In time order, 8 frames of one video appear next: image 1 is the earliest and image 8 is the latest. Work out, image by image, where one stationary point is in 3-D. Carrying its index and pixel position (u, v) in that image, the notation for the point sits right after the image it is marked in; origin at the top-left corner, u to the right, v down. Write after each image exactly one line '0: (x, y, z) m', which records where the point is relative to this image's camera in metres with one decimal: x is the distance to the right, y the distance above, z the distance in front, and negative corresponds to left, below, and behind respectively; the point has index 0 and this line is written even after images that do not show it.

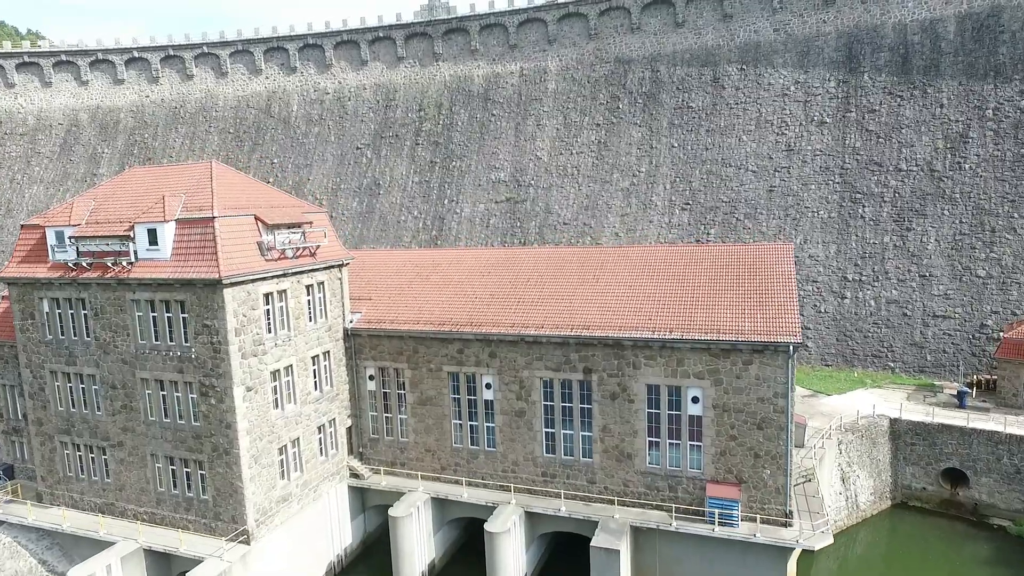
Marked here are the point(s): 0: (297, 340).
0: (-4.3, -1.0, +12.2) m
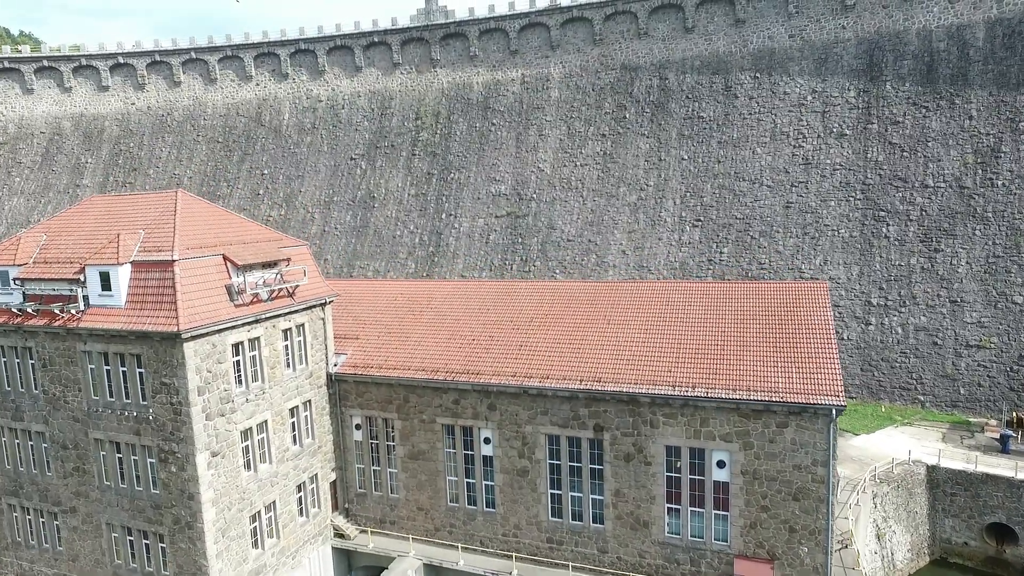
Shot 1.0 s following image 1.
0: (-4.2, -1.8, +10.8) m
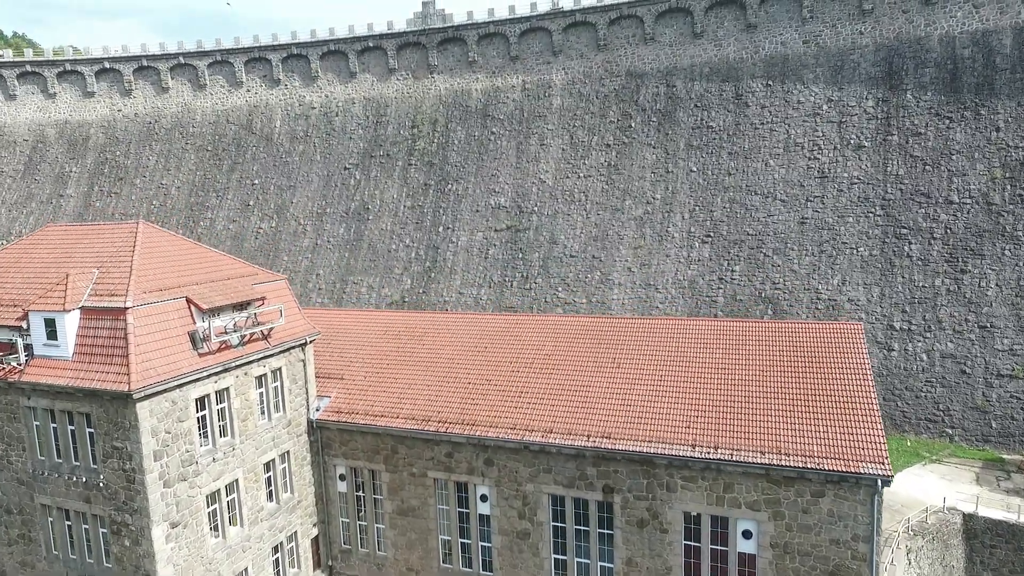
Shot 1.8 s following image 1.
0: (-4.2, -2.5, +9.7) m
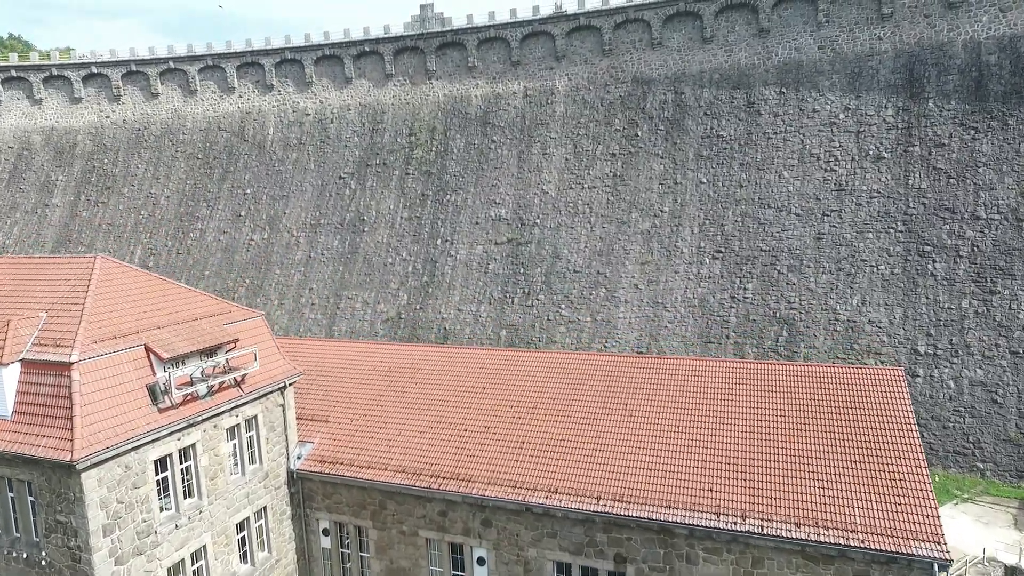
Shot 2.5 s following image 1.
0: (-4.2, -3.1, +8.7) m
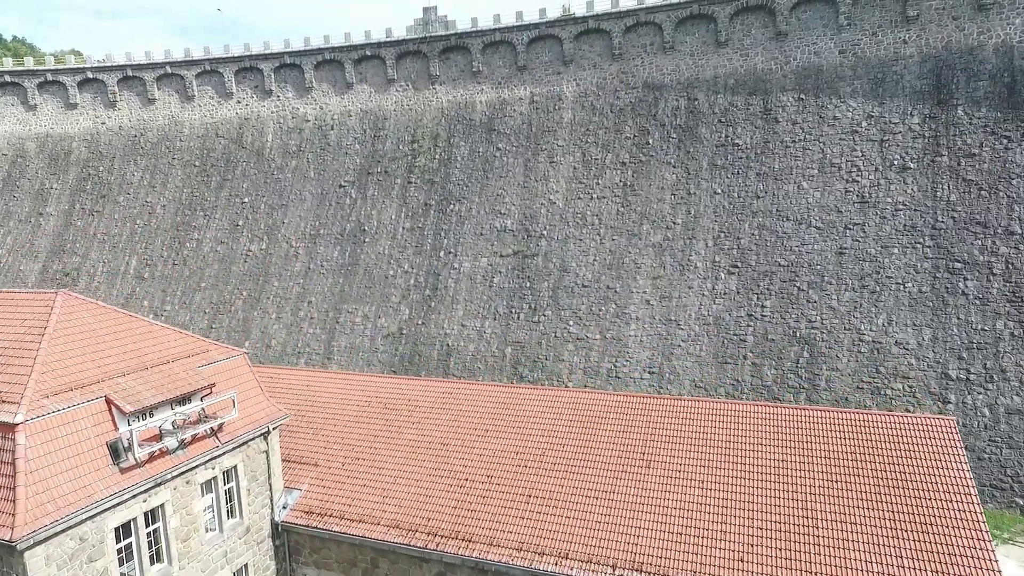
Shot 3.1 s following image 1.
0: (-4.2, -3.6, +7.8) m
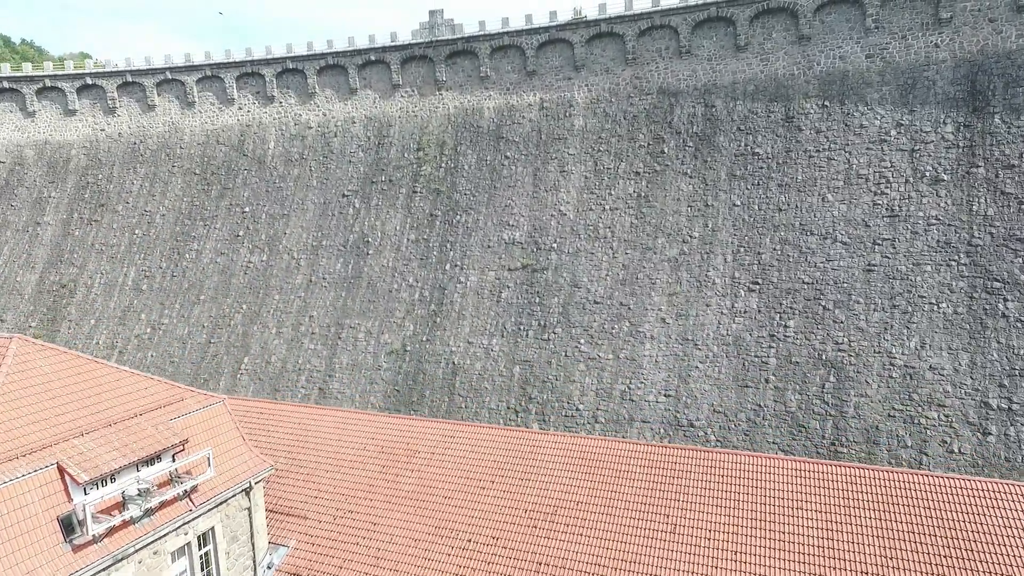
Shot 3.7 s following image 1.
0: (-4.1, -4.2, +7.0) m
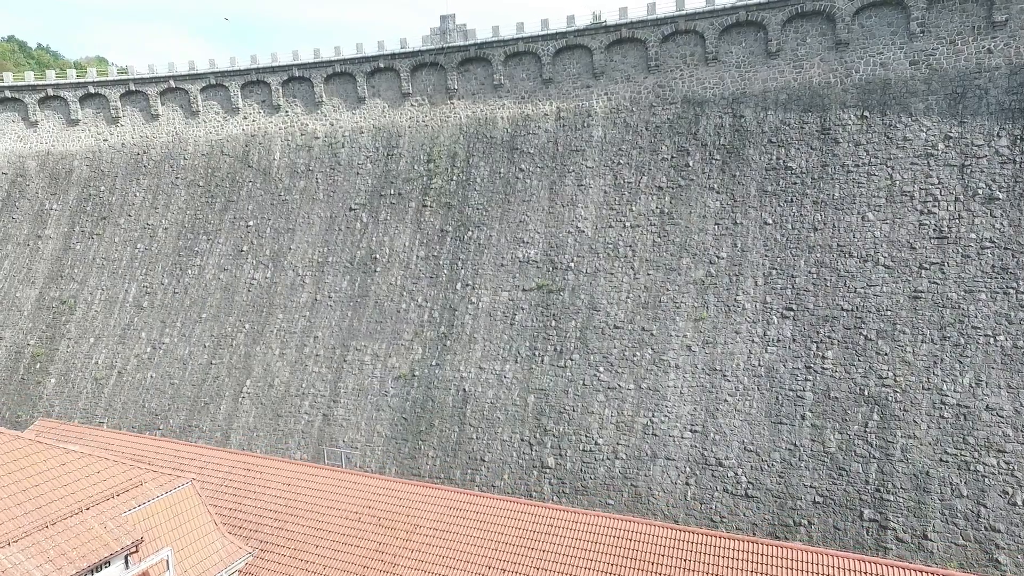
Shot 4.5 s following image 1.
0: (-3.9, -4.9, +5.8) m
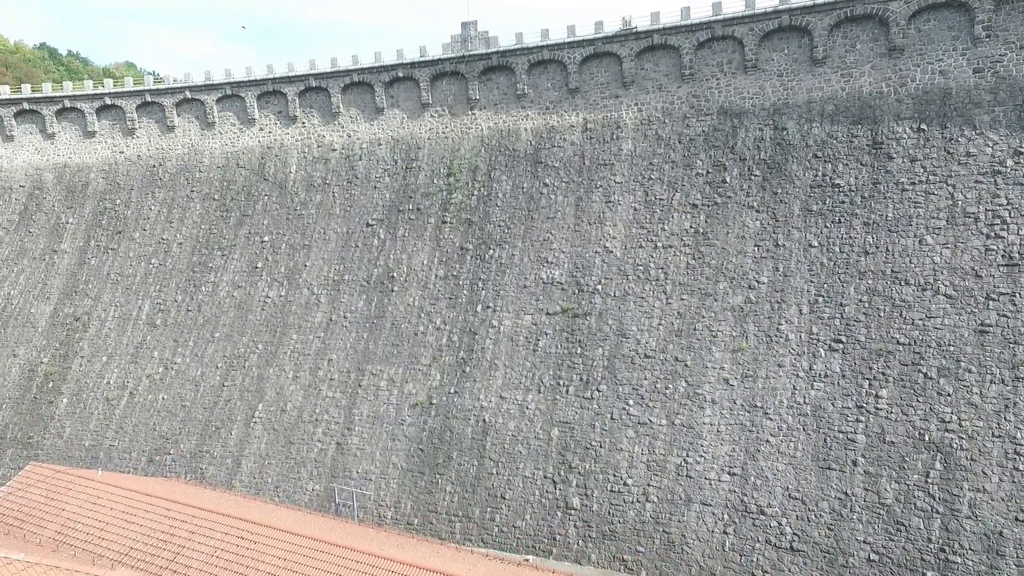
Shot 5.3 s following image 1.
0: (-3.8, -5.6, +4.8) m
